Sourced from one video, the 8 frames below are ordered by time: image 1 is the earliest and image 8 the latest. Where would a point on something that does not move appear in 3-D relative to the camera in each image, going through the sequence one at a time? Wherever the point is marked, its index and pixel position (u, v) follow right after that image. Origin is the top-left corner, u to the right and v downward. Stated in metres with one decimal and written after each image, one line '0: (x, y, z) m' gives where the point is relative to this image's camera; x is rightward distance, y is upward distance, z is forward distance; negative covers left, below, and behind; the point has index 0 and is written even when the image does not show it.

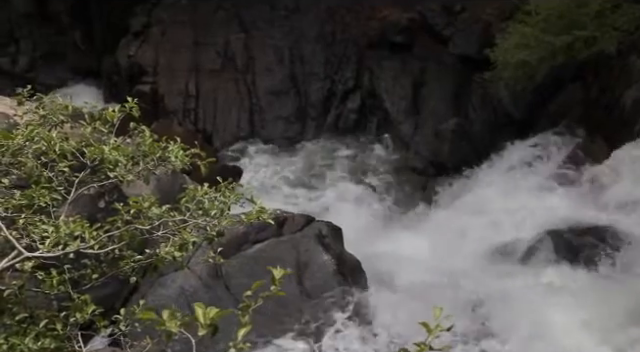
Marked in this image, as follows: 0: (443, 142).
0: (+1.9, +0.5, +13.2) m
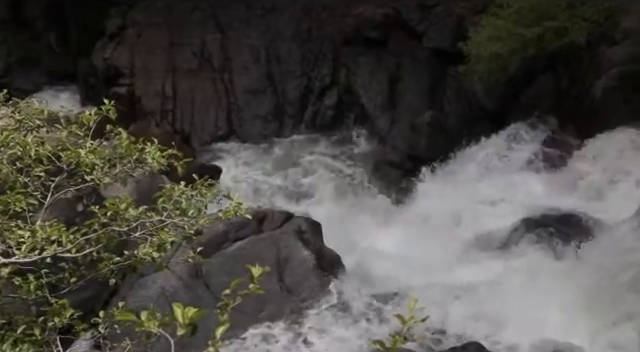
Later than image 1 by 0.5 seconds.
0: (+1.6, +0.6, +13.3) m
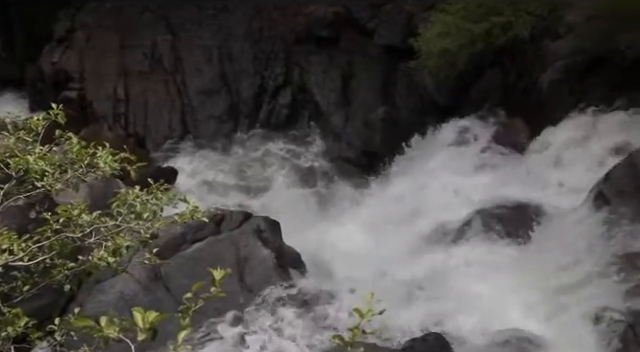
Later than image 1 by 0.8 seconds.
0: (+0.8, +0.7, +13.4) m
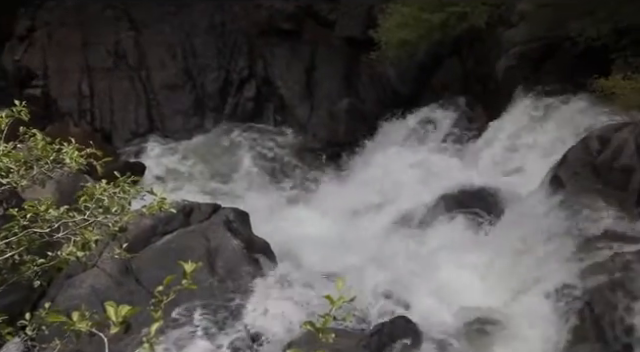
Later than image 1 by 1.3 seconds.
0: (+0.3, +0.9, +13.7) m
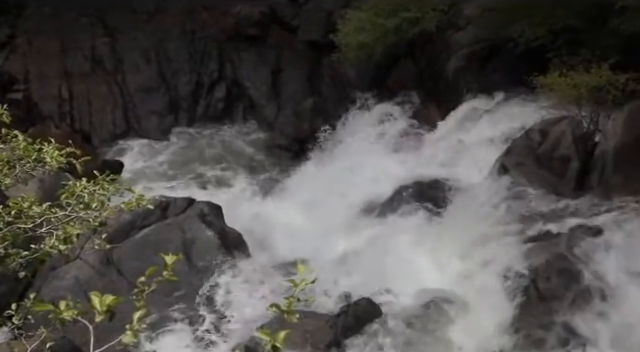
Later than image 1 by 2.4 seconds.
0: (-0.3, +1.0, +14.7) m
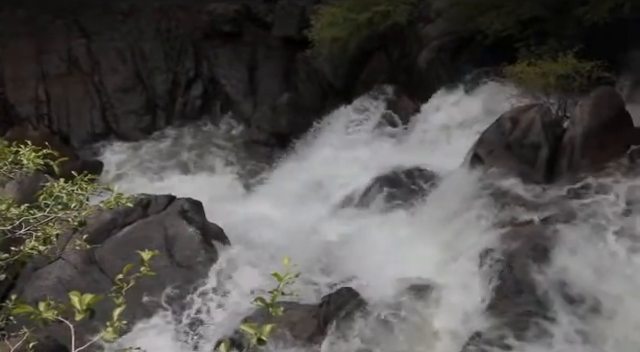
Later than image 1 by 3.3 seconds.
0: (-0.7, +1.1, +14.9) m
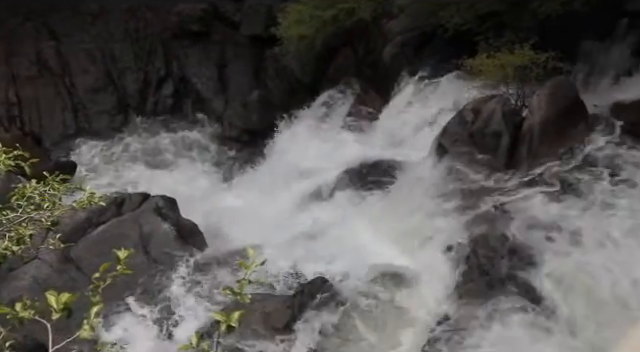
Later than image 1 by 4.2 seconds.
0: (-1.3, +1.2, +15.3) m
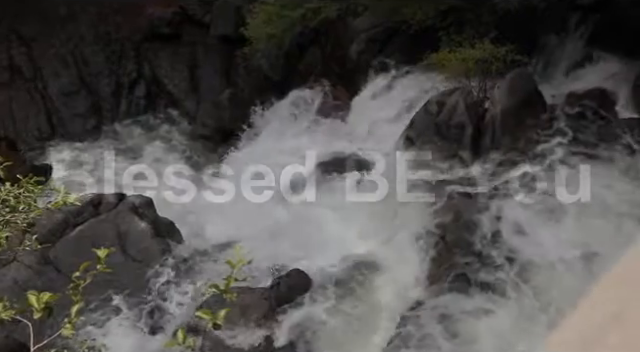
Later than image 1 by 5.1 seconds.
0: (-1.8, +1.2, +15.6) m
